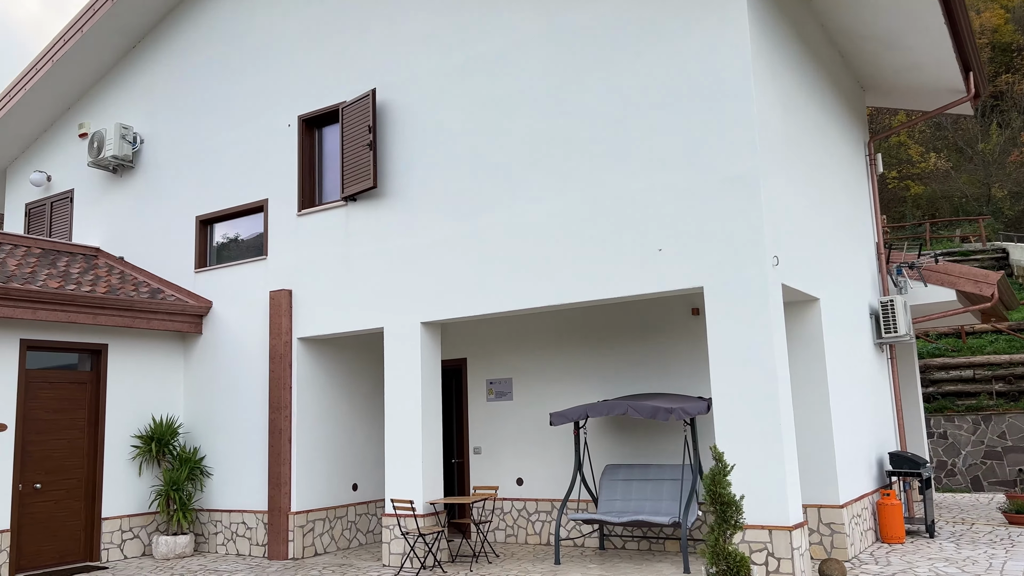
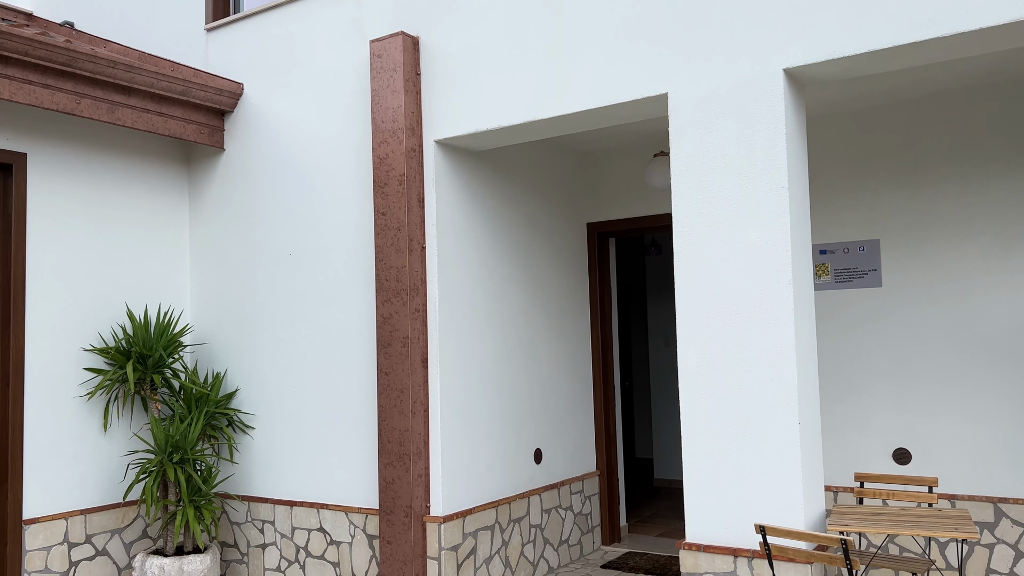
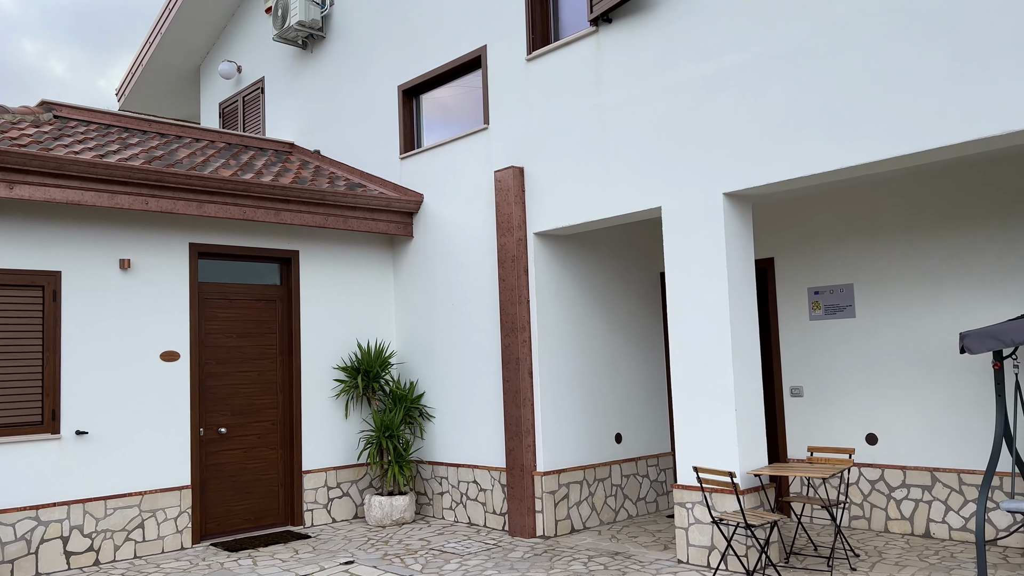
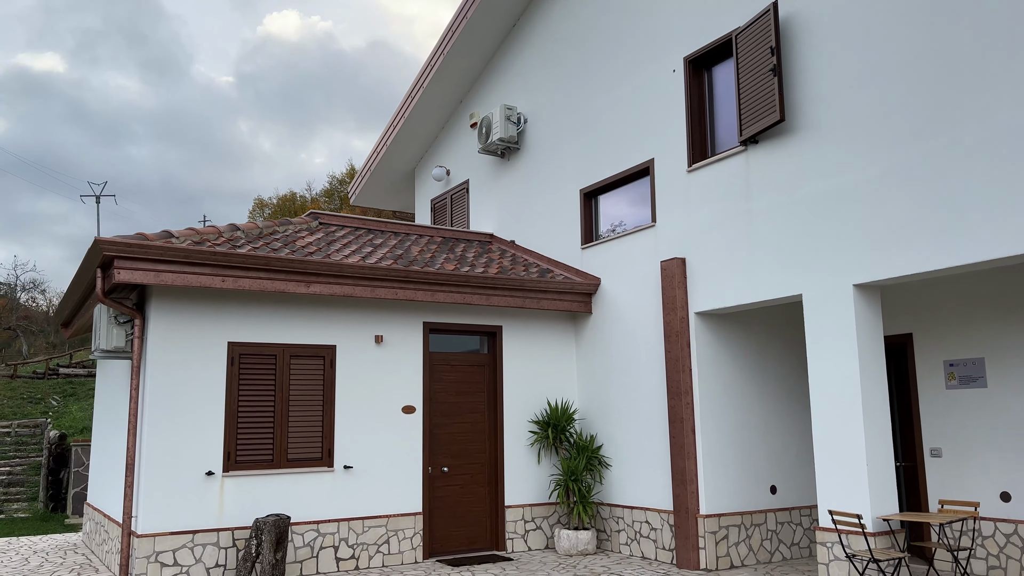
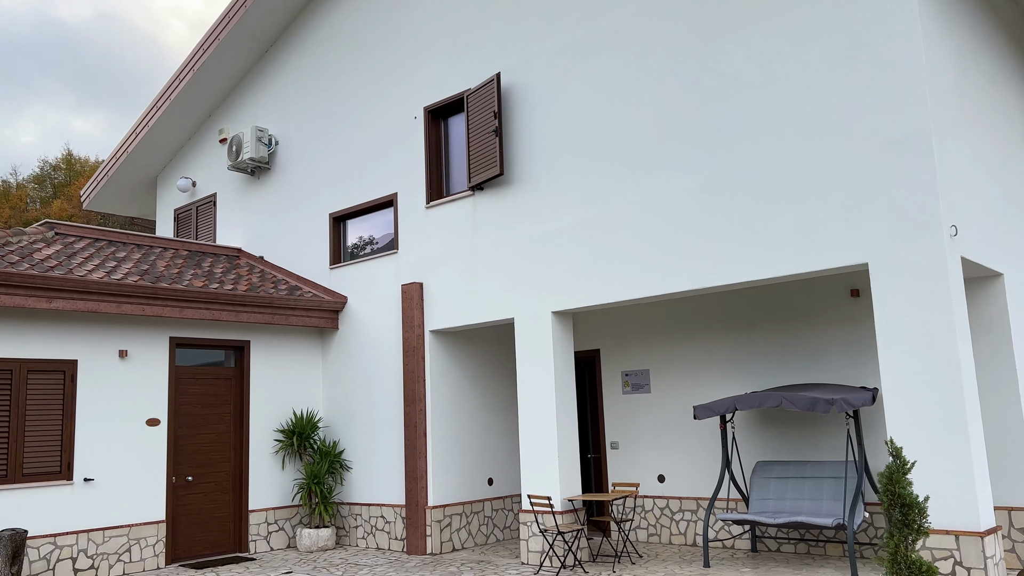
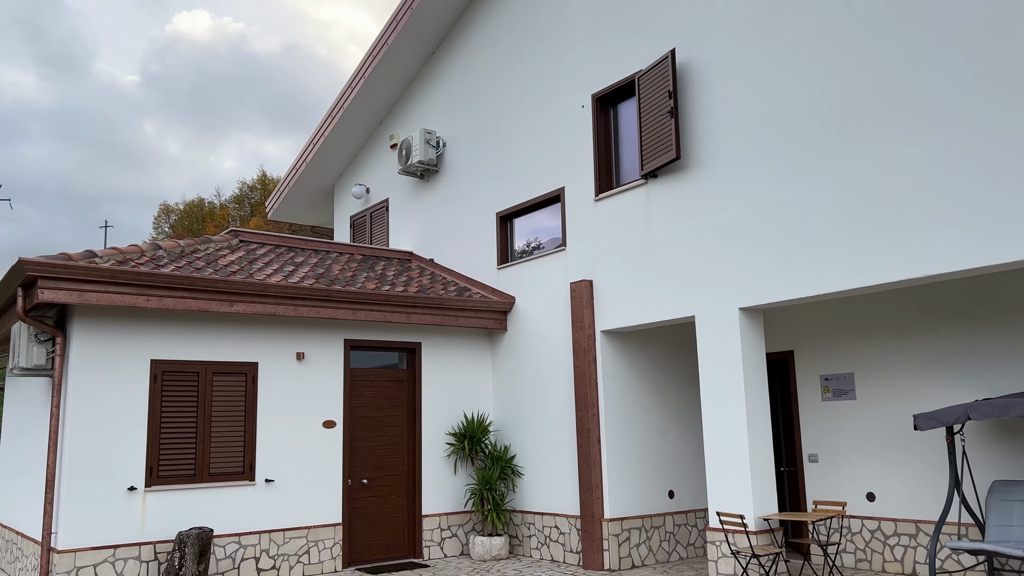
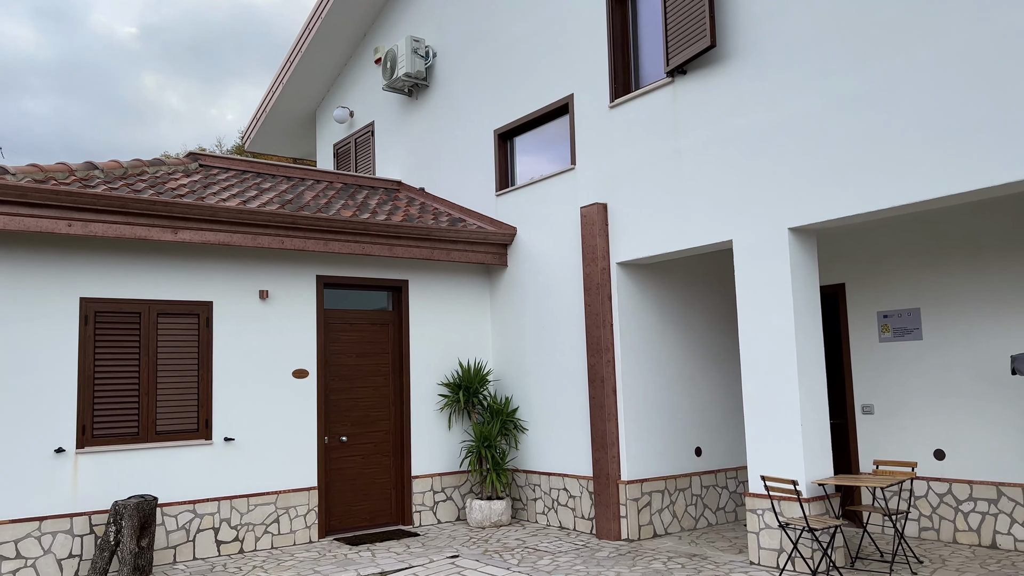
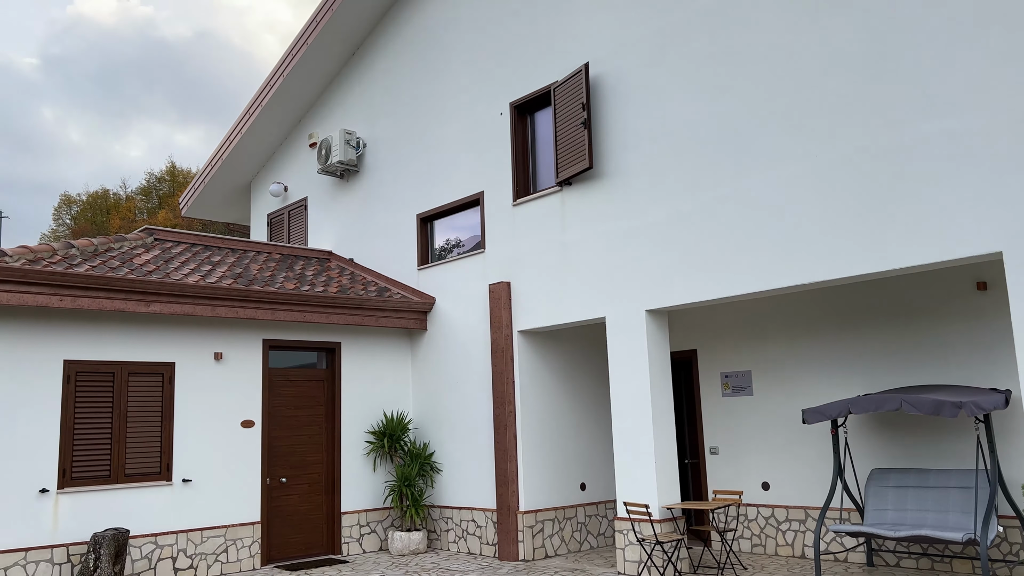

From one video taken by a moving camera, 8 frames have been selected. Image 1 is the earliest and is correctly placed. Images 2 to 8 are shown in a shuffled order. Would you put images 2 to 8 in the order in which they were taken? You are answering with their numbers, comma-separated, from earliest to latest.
5, 8, 6, 4, 7, 3, 2
